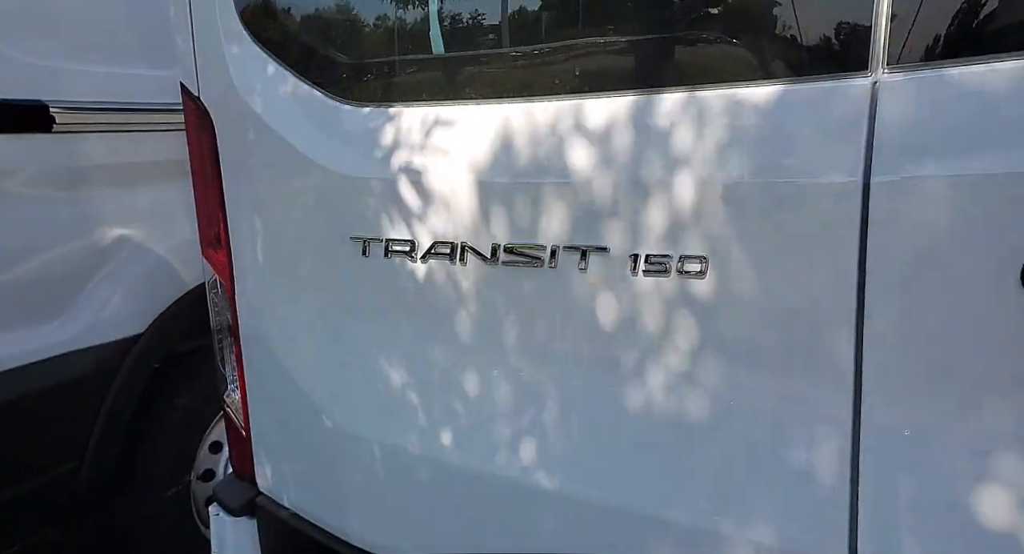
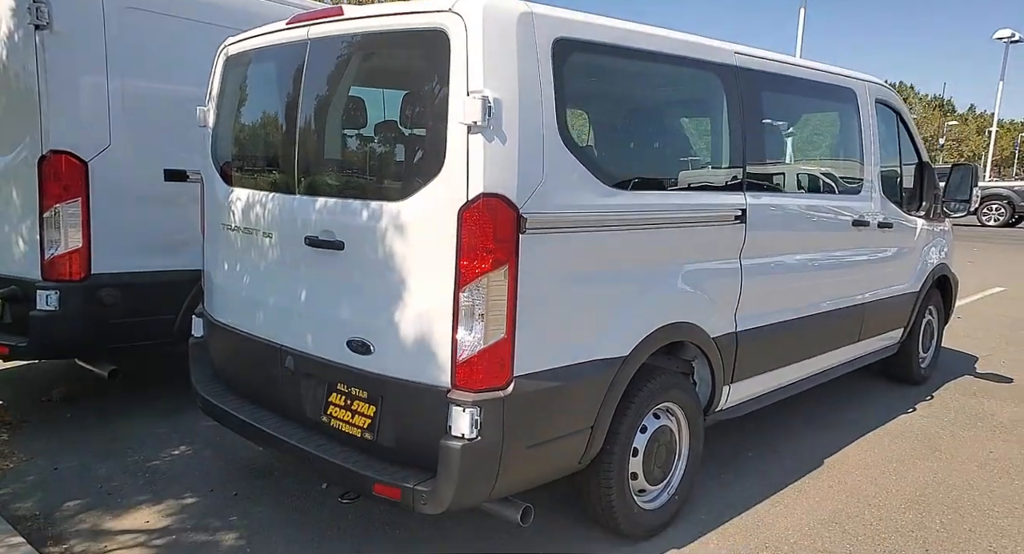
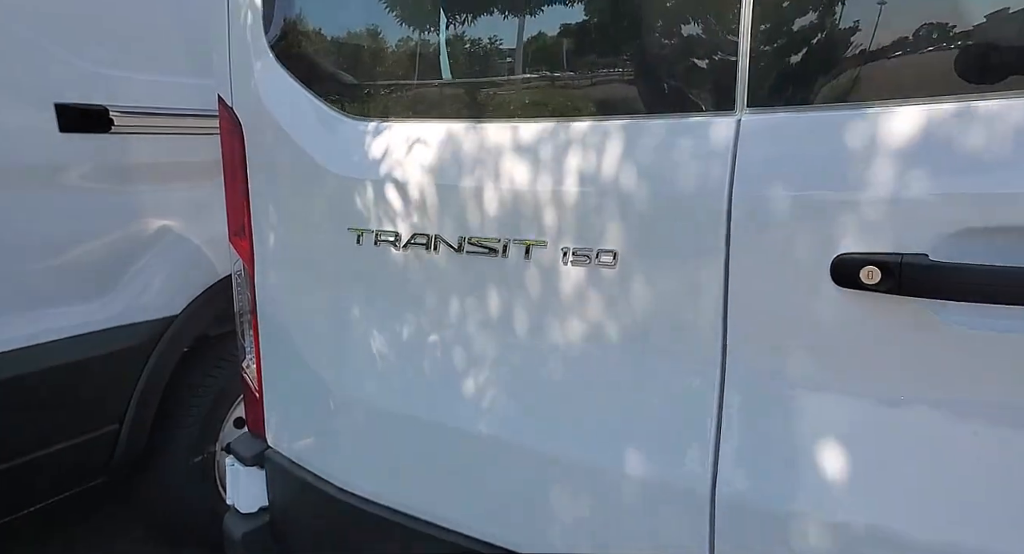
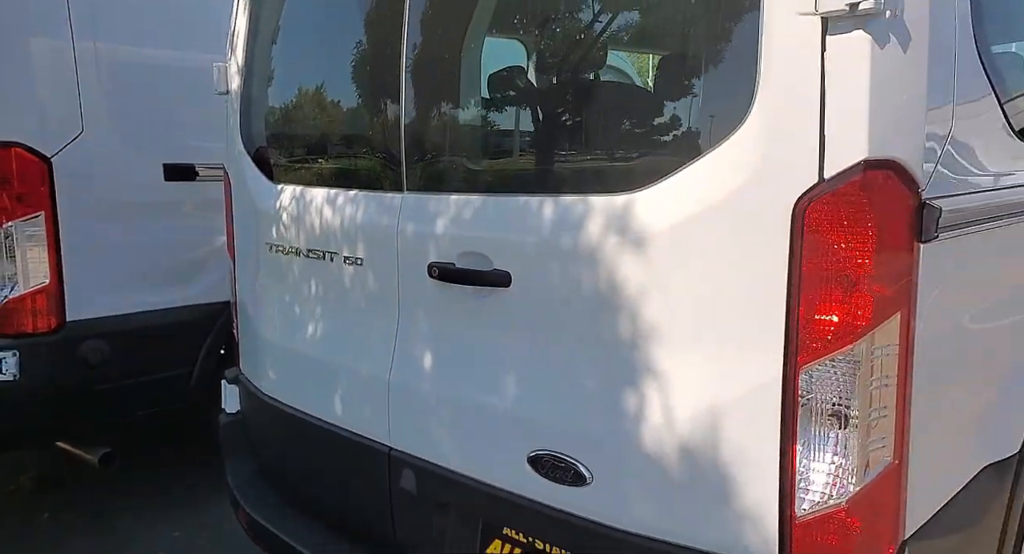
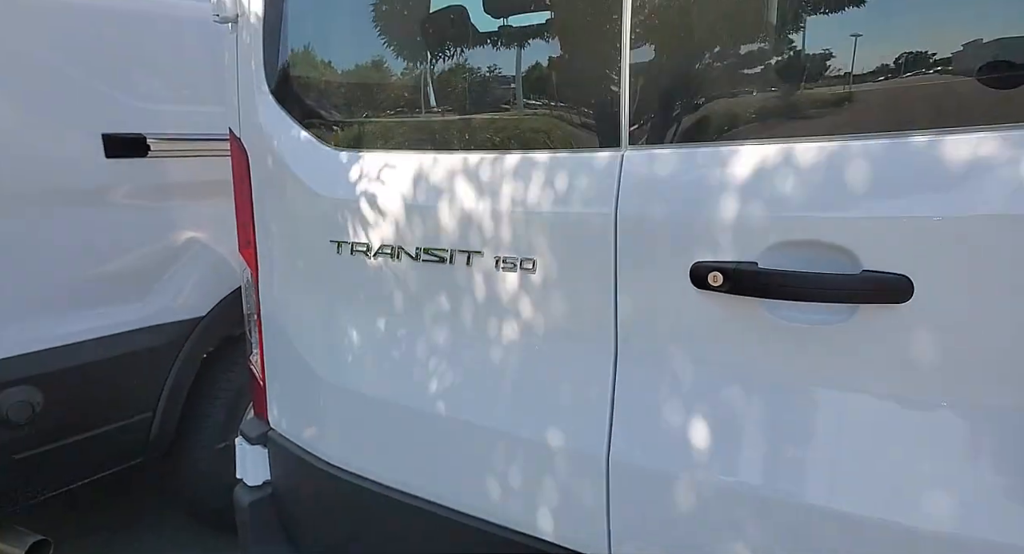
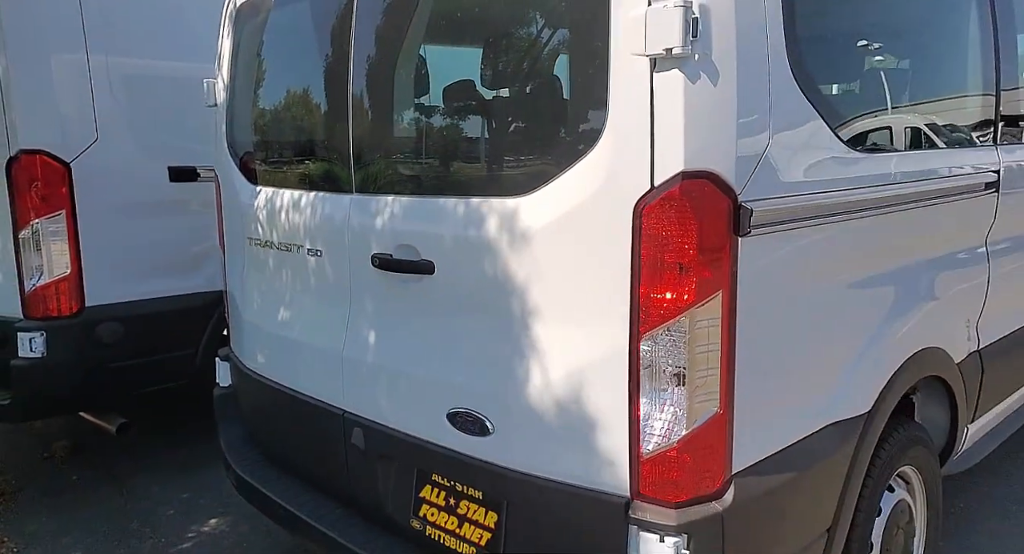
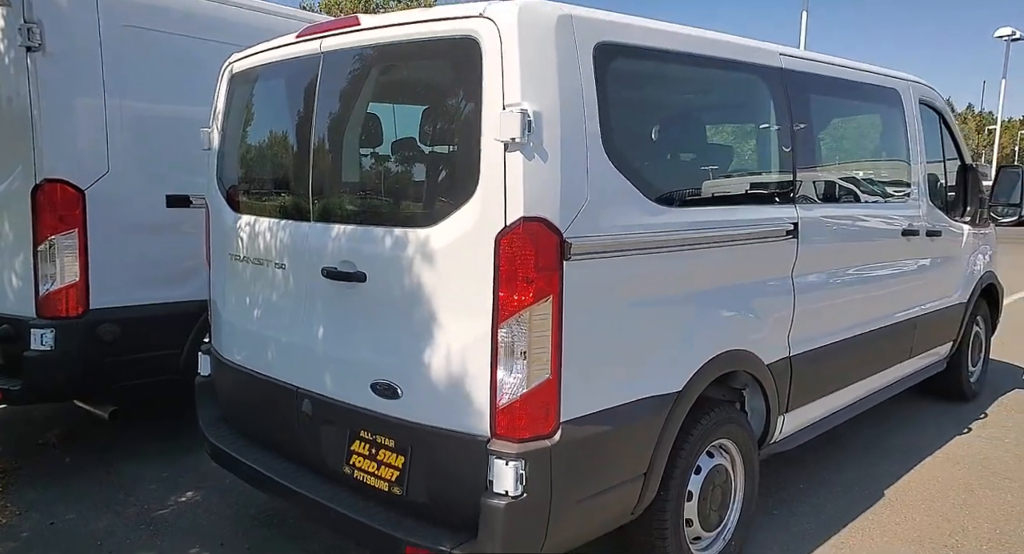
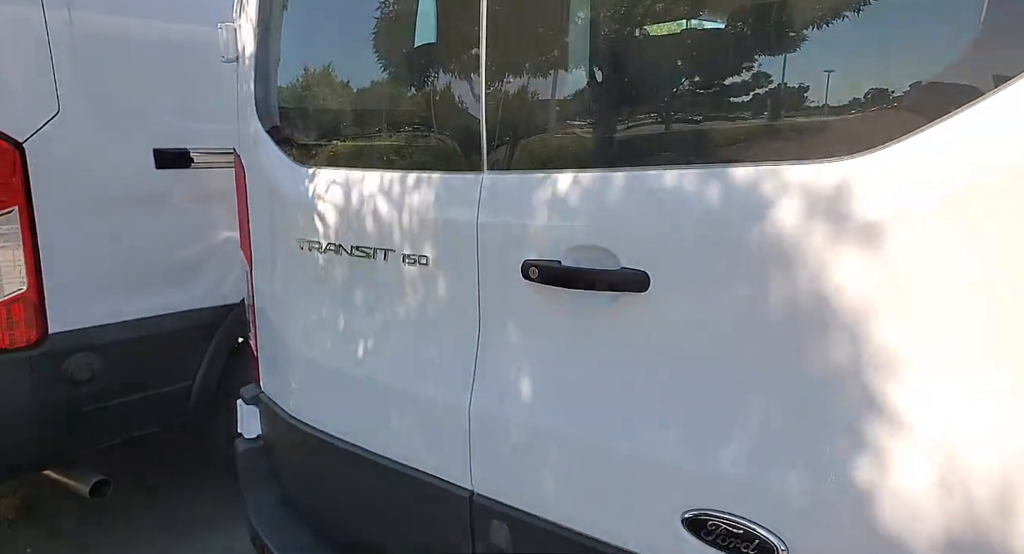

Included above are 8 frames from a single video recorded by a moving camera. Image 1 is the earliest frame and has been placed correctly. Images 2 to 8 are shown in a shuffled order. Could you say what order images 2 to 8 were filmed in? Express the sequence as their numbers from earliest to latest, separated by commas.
3, 5, 8, 4, 6, 7, 2
